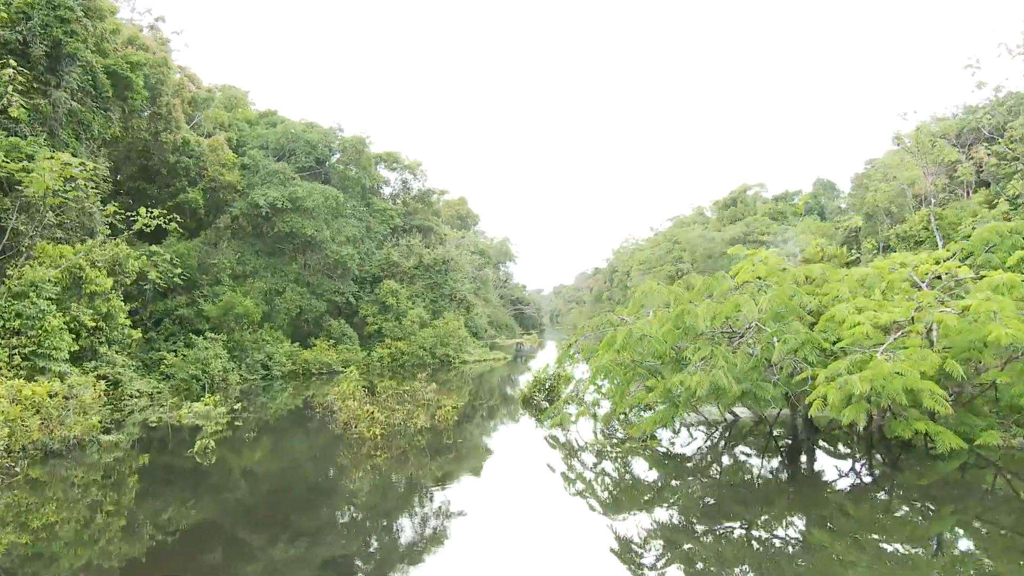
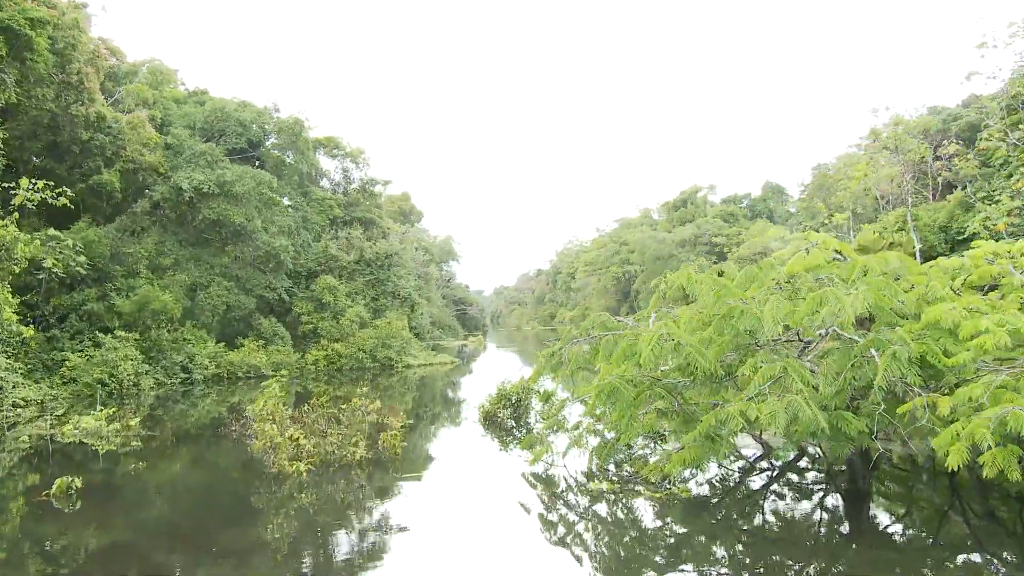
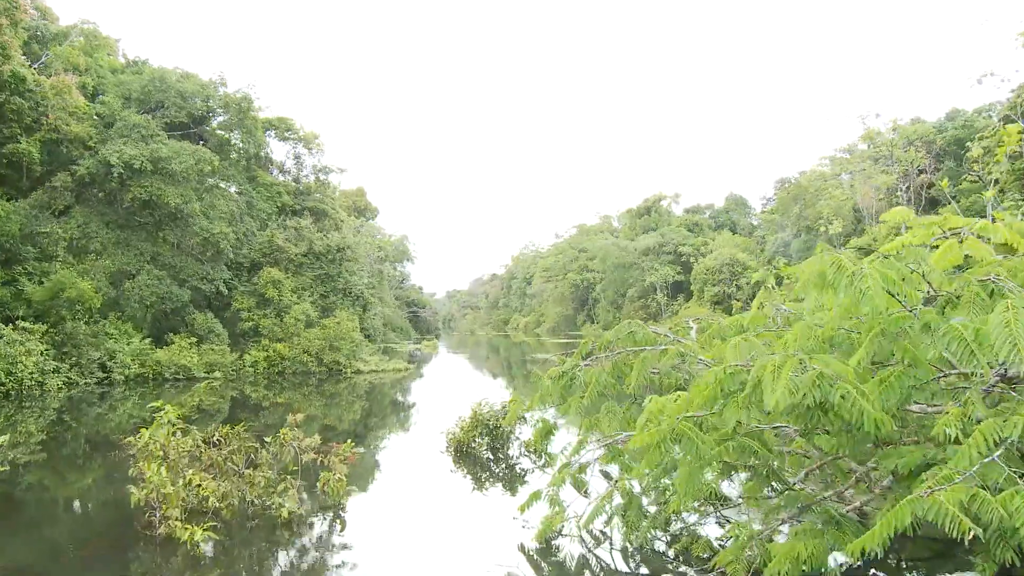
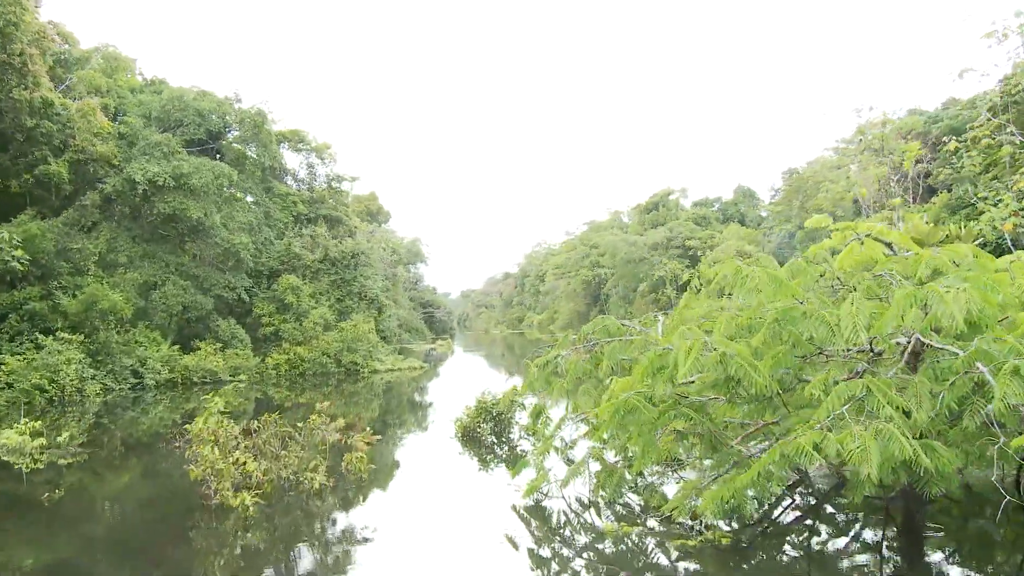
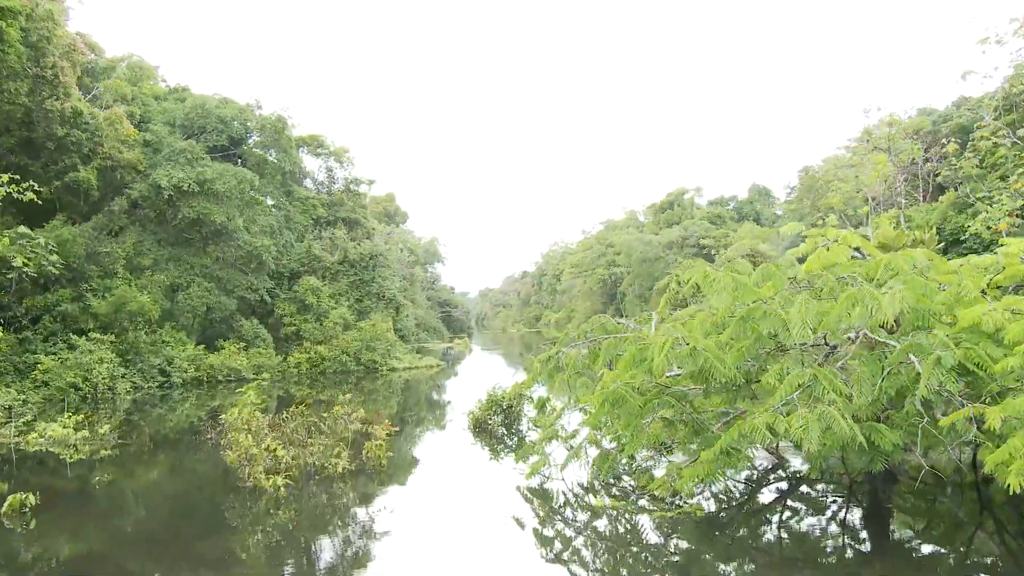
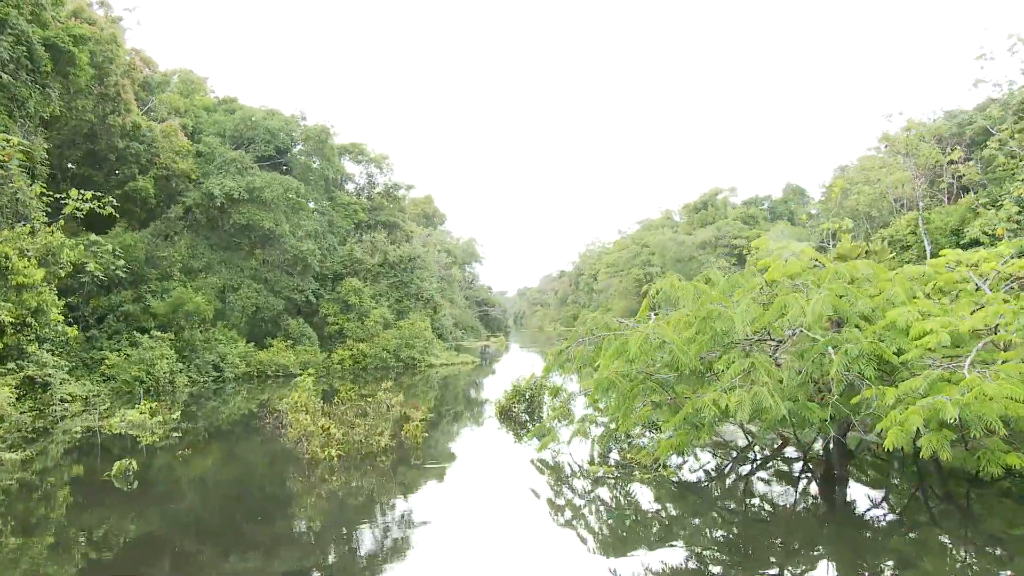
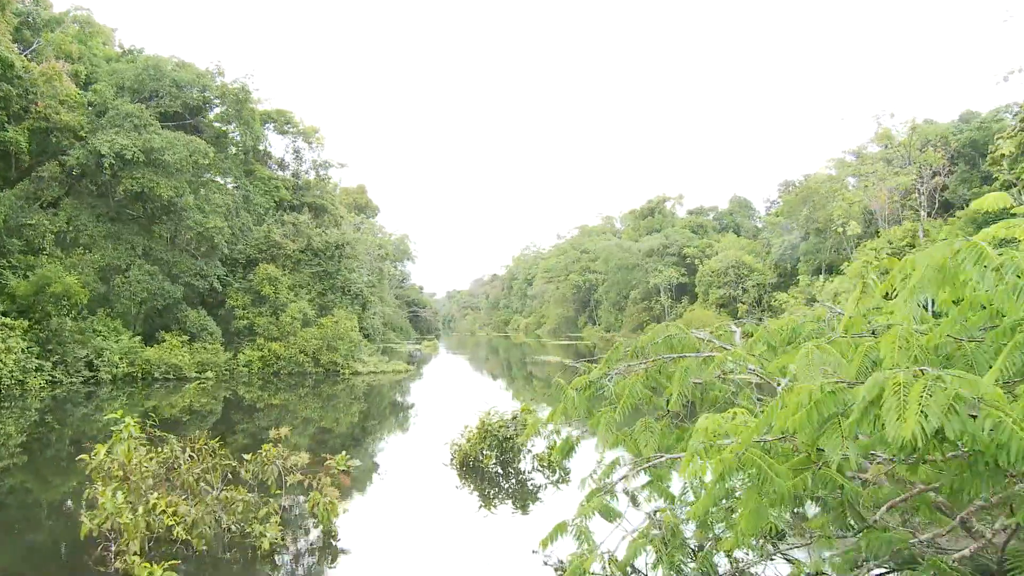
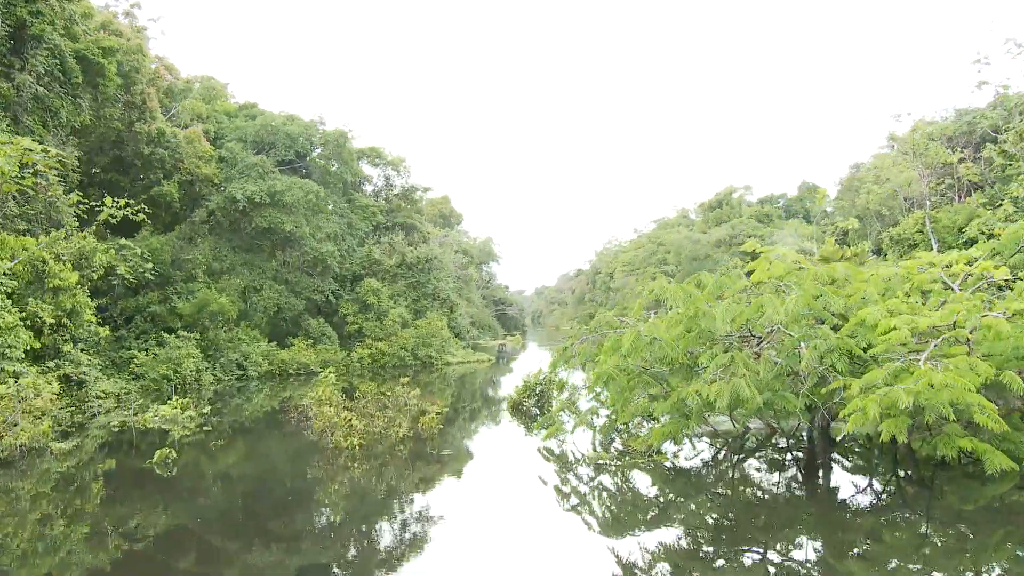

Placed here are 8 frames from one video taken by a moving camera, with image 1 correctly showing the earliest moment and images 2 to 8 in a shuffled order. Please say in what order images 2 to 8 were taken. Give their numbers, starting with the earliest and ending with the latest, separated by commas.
8, 6, 2, 5, 4, 3, 7
